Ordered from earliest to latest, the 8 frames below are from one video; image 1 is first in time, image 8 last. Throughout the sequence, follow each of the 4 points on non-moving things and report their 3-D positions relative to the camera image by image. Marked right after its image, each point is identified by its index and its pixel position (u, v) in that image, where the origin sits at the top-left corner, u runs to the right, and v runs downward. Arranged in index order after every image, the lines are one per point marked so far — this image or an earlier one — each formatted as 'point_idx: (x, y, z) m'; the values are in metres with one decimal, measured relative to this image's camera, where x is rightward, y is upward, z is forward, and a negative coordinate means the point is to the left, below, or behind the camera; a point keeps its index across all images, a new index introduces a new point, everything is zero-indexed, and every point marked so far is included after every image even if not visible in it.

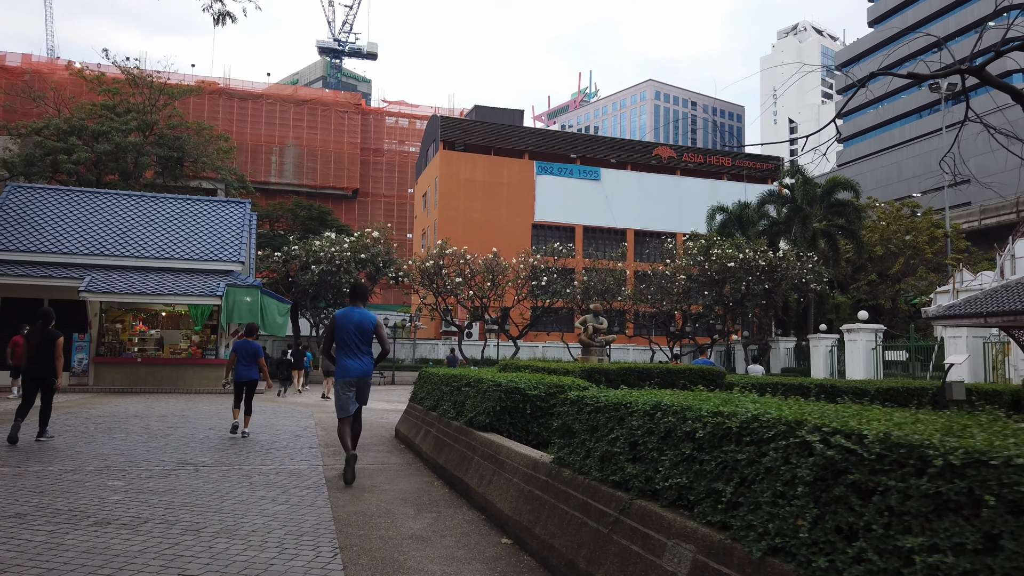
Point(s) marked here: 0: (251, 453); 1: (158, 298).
0: (-2.7, -1.7, +7.8) m
1: (-8.9, -0.3, +19.2) m
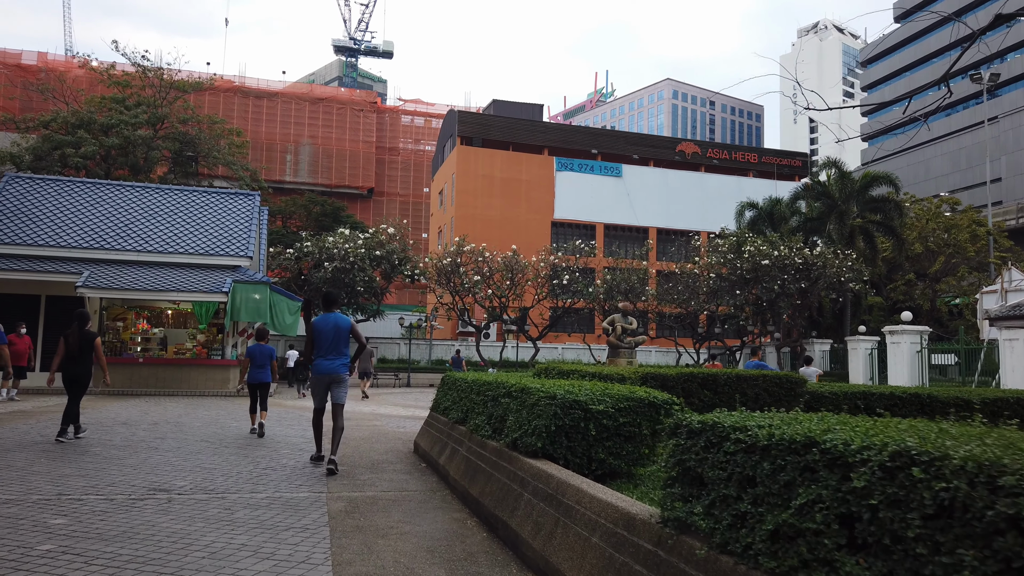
0: (-2.3, -1.6, +6.5) m
1: (-8.3, -0.2, +18.0) m
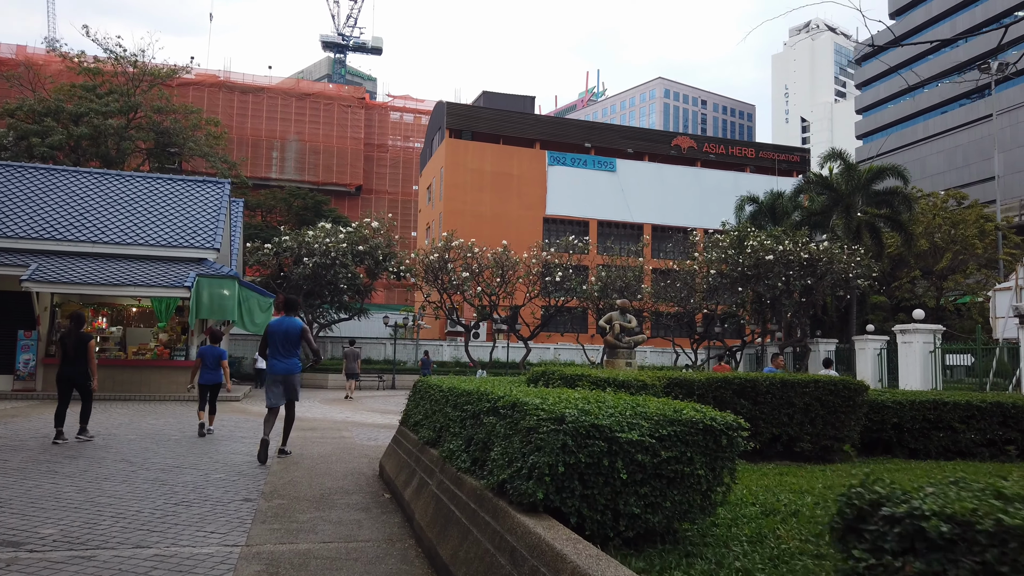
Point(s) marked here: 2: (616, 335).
0: (-2.4, -1.4, +4.9) m
1: (-8.5, 0.0, +16.4) m
2: (+2.4, -1.1, +17.7) m
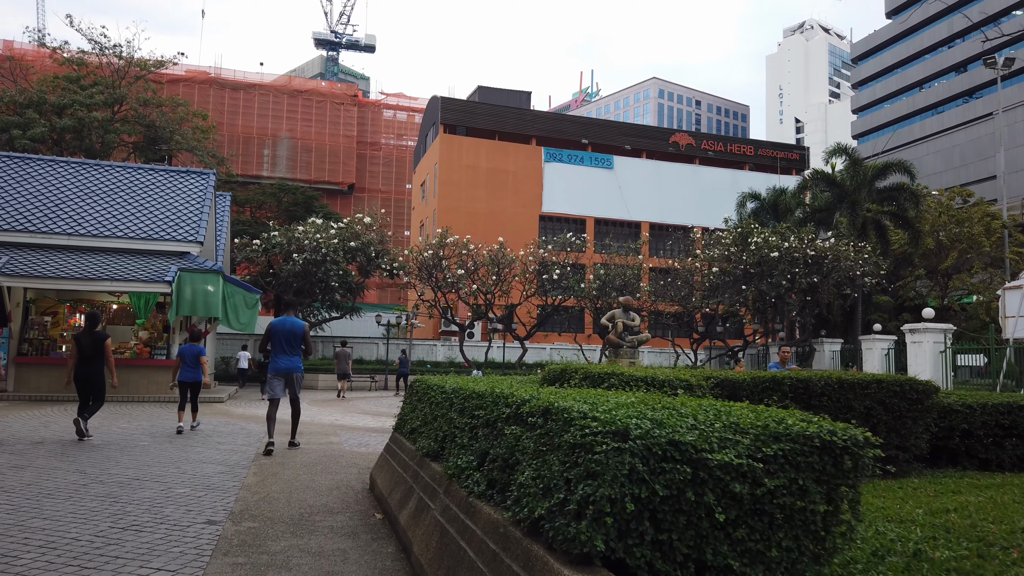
0: (-2.3, -1.3, +4.1) m
1: (-8.5, +0.1, +15.5) m
2: (+2.4, -1.0, +16.9) m
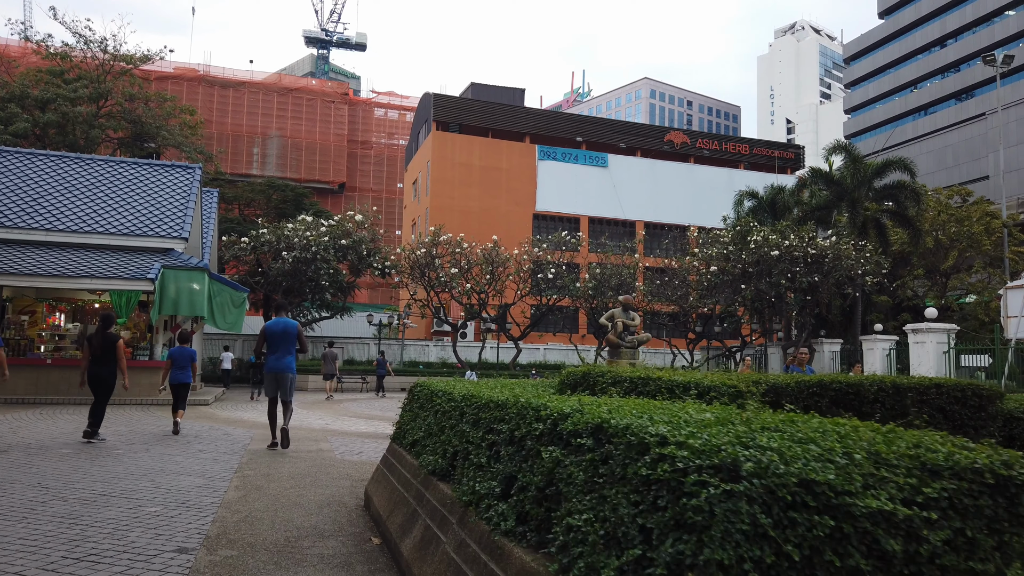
0: (-2.2, -1.3, +3.5) m
1: (-8.6, +0.1, +14.8) m
2: (+2.3, -1.0, +16.3) m
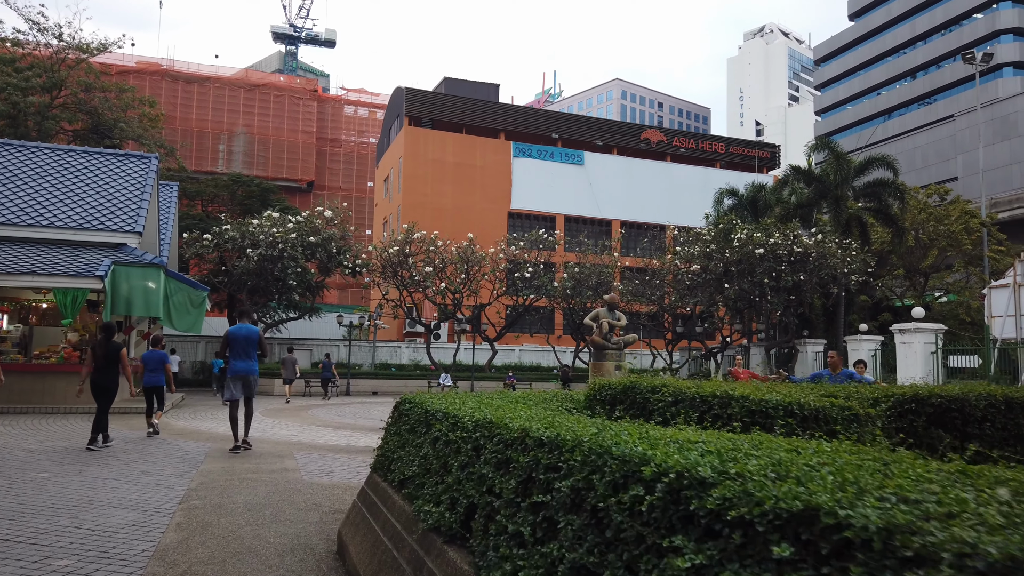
0: (-2.1, -1.2, +2.4) m
1: (-8.9, +0.1, +13.5) m
2: (+1.9, -0.9, +15.4) m
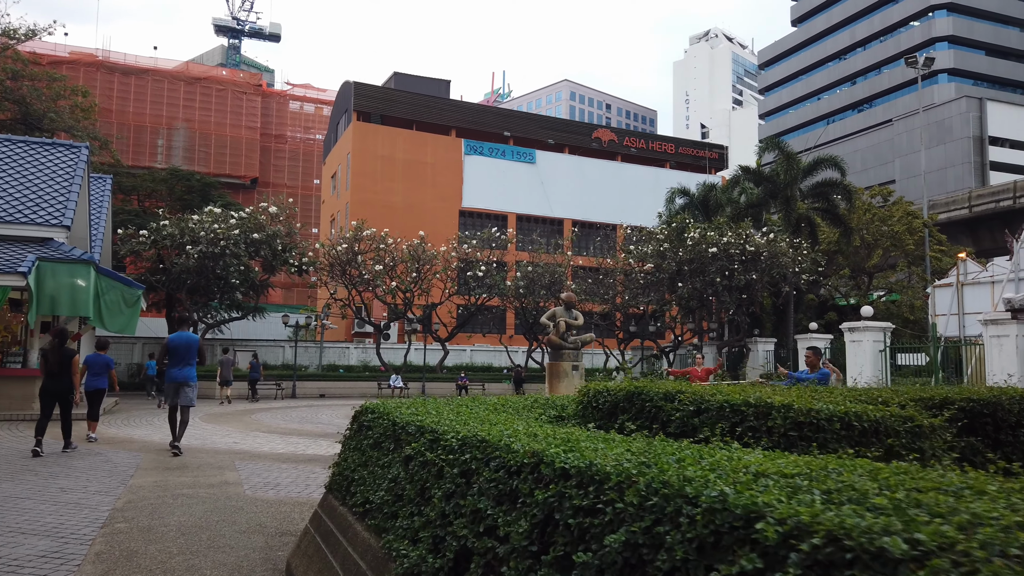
0: (-2.1, -1.2, +1.8) m
1: (-9.6, +0.2, +12.4) m
2: (+1.0, -0.9, +15.0) m
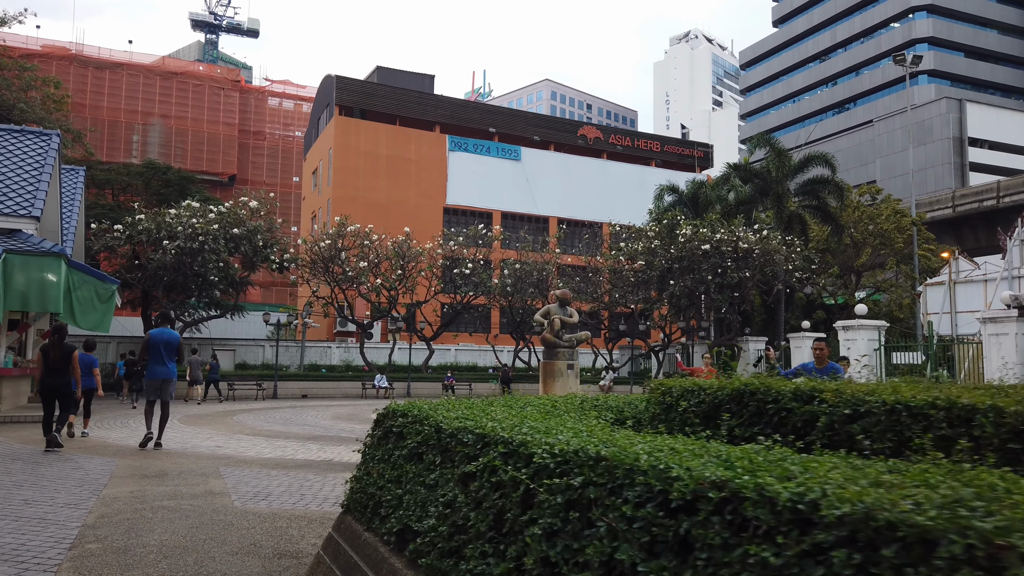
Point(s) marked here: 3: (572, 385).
0: (-1.8, -1.1, +1.1) m
1: (-9.6, +0.3, +11.5) m
2: (+0.9, -0.8, +14.5) m
3: (+1.1, -1.8, +14.2) m
